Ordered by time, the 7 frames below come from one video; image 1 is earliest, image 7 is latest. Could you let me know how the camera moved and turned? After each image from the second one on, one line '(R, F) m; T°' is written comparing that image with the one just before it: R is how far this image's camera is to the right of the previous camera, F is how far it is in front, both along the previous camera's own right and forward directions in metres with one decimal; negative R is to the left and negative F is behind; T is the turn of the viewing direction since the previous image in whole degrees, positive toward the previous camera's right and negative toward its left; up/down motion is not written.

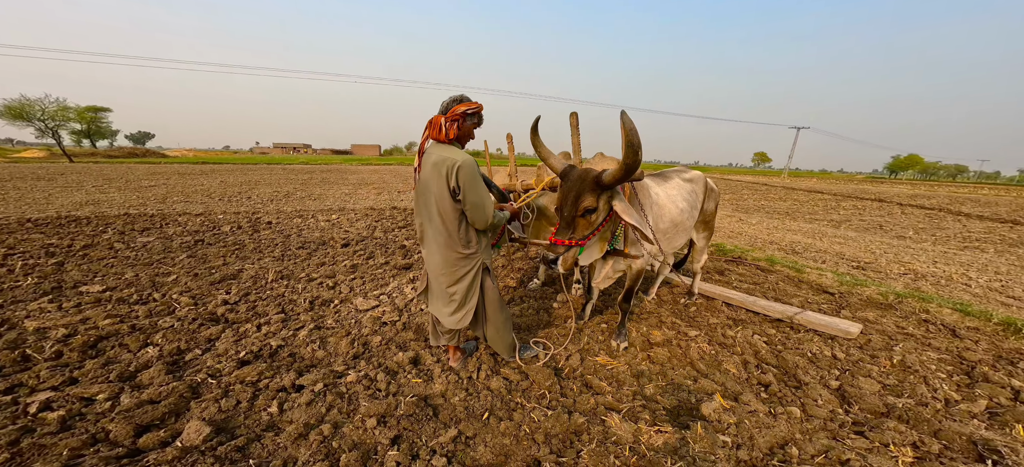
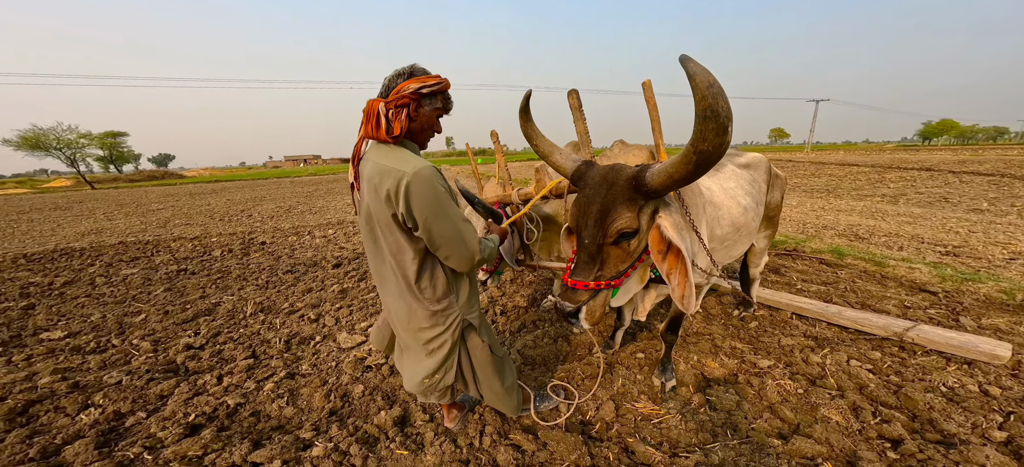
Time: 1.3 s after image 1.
(+0.1, +0.7) m; -3°
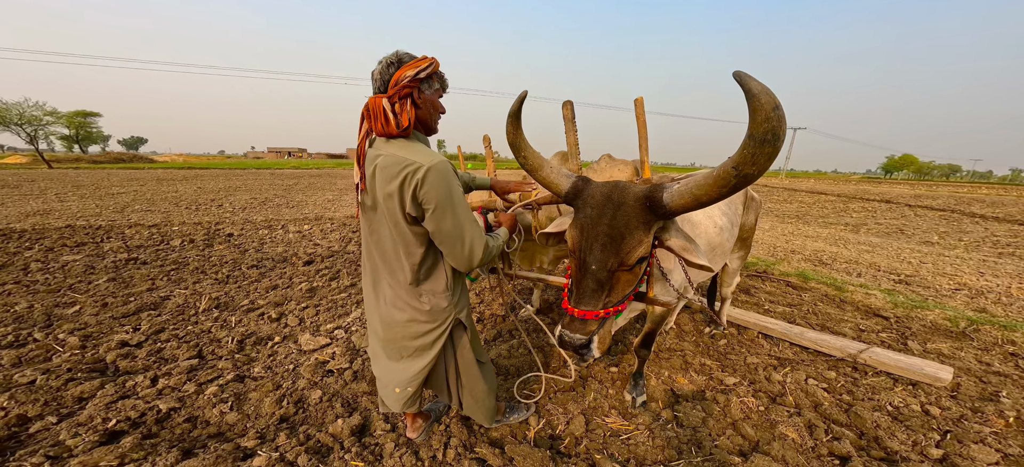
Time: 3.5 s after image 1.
(+0.1, 0.0) m; +3°
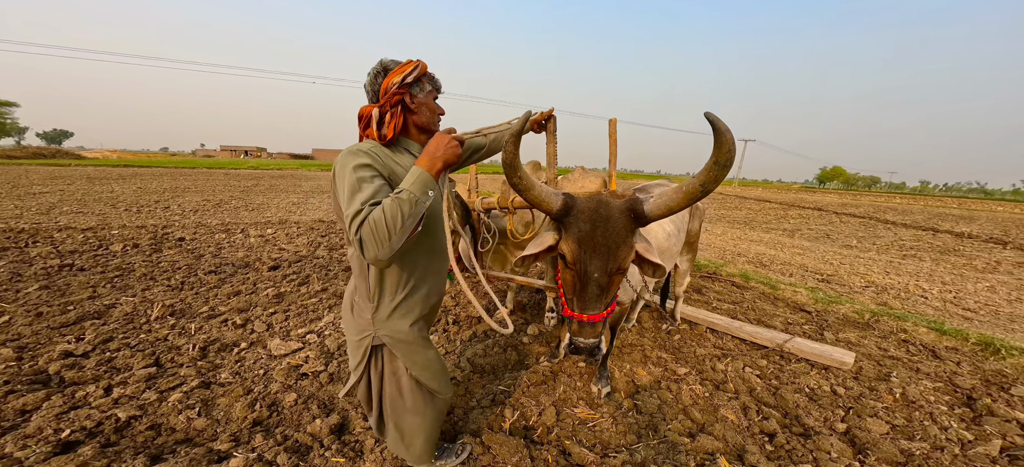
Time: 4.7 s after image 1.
(-0.1, -0.2) m; +5°
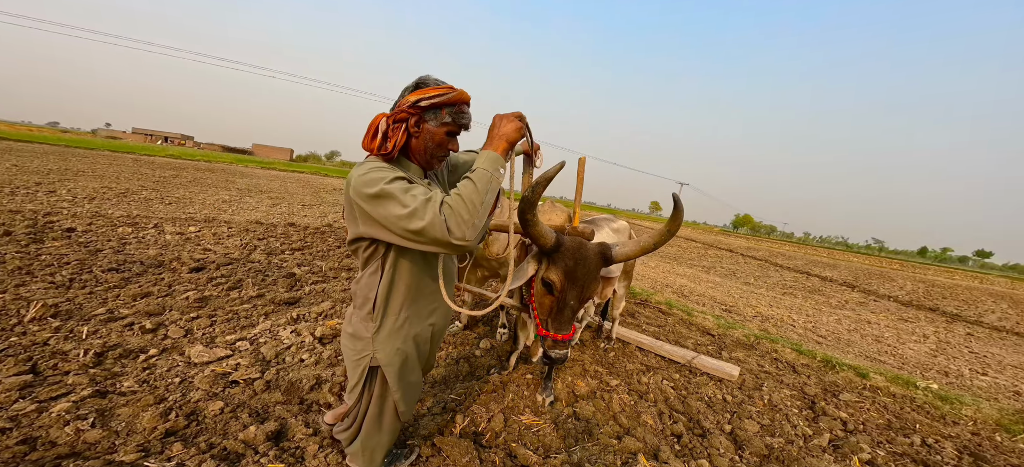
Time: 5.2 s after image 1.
(-0.2, -0.3) m; +9°
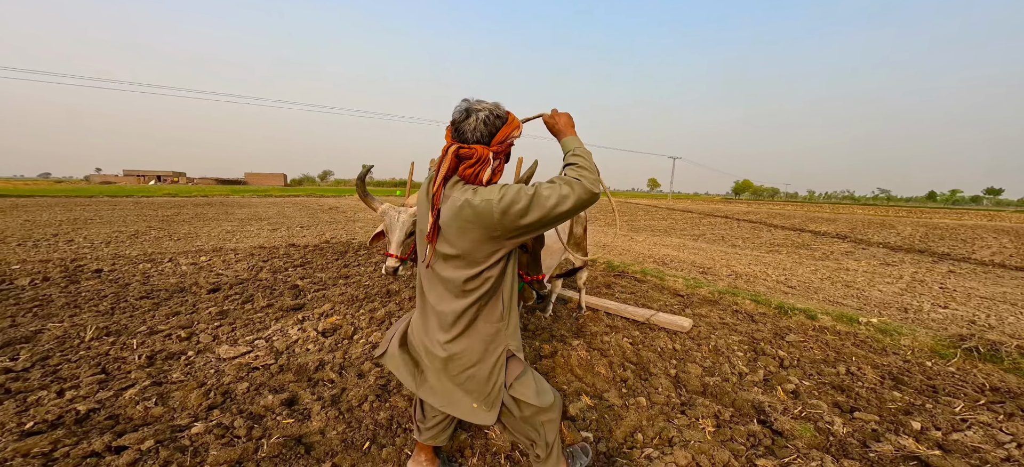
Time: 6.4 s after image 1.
(+0.5, -0.5) m; -1°
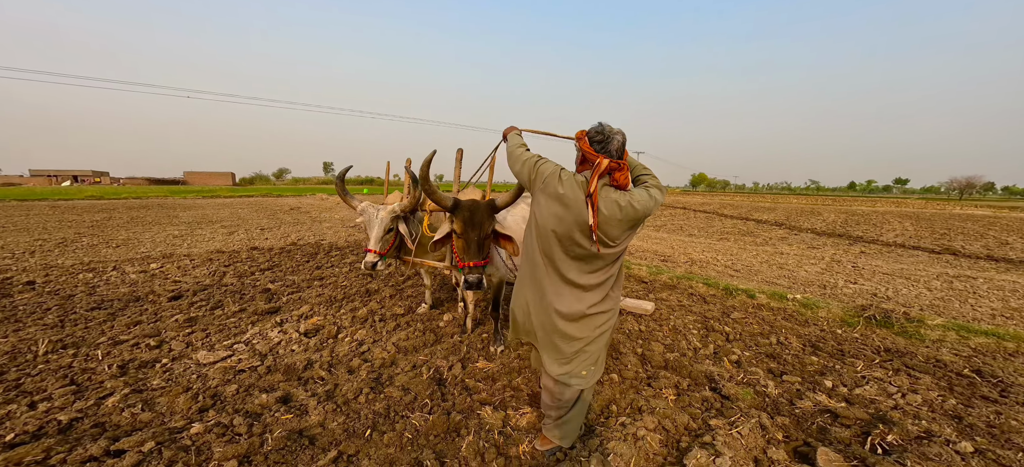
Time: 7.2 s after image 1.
(-0.1, -0.2) m; +6°
